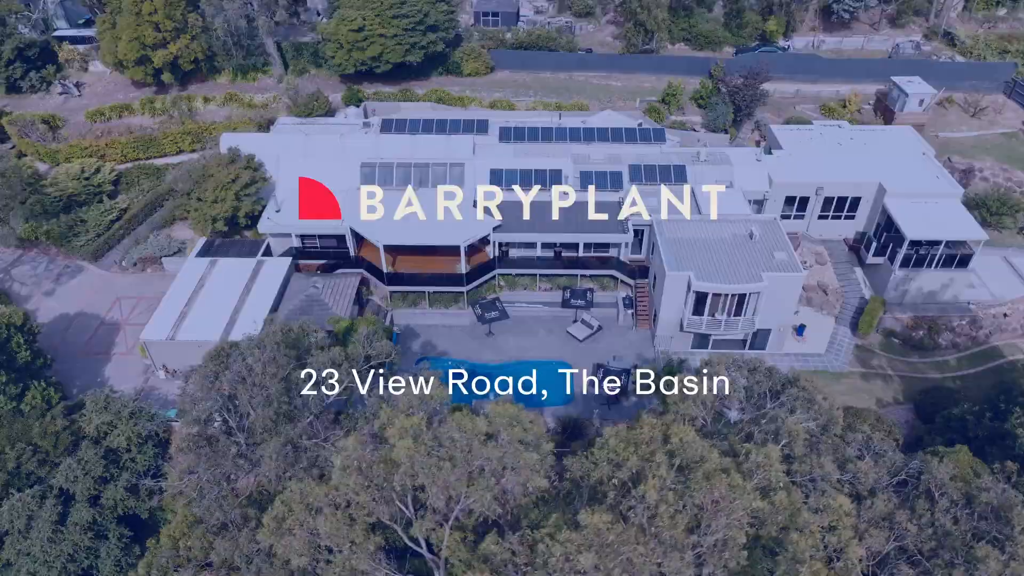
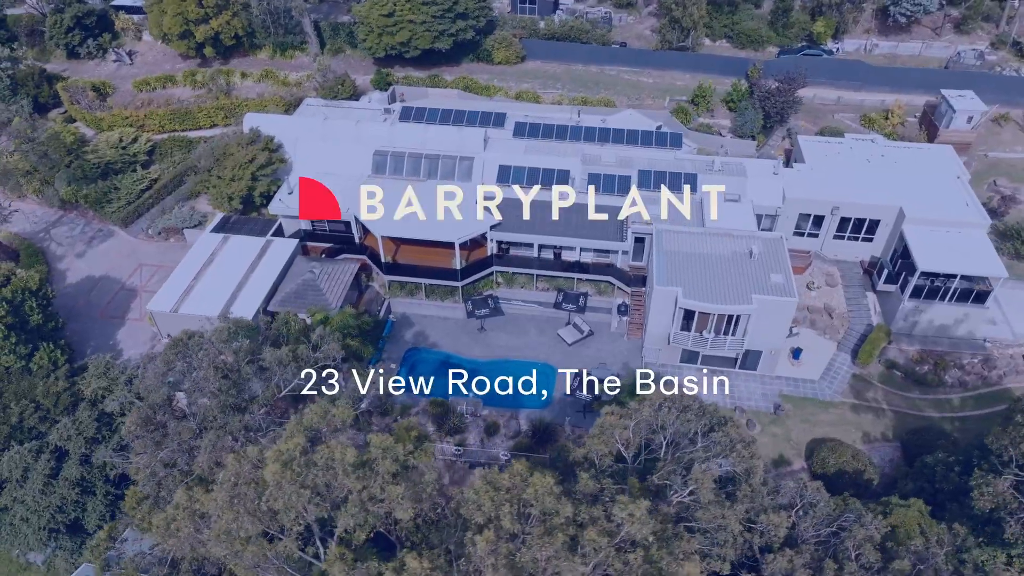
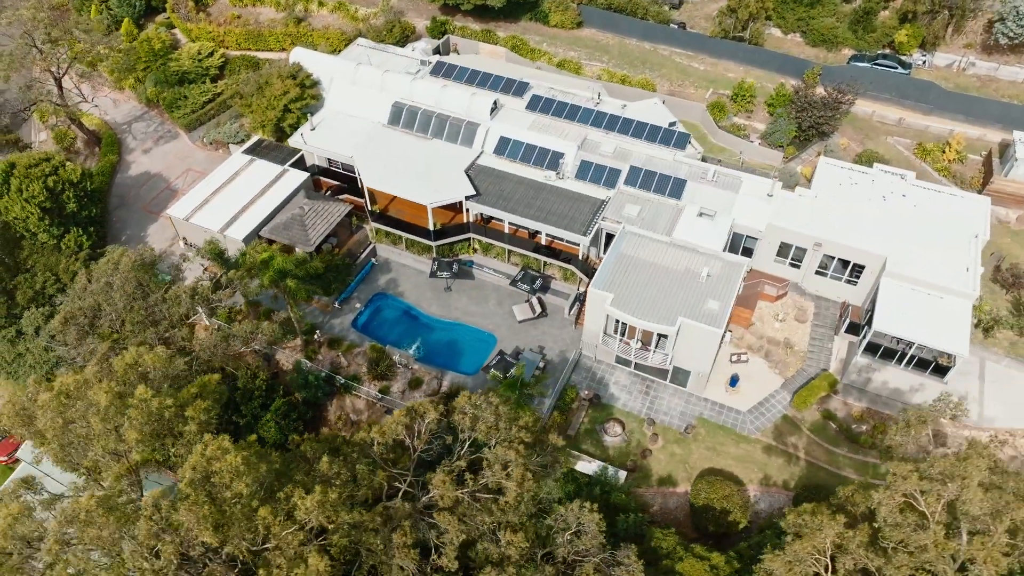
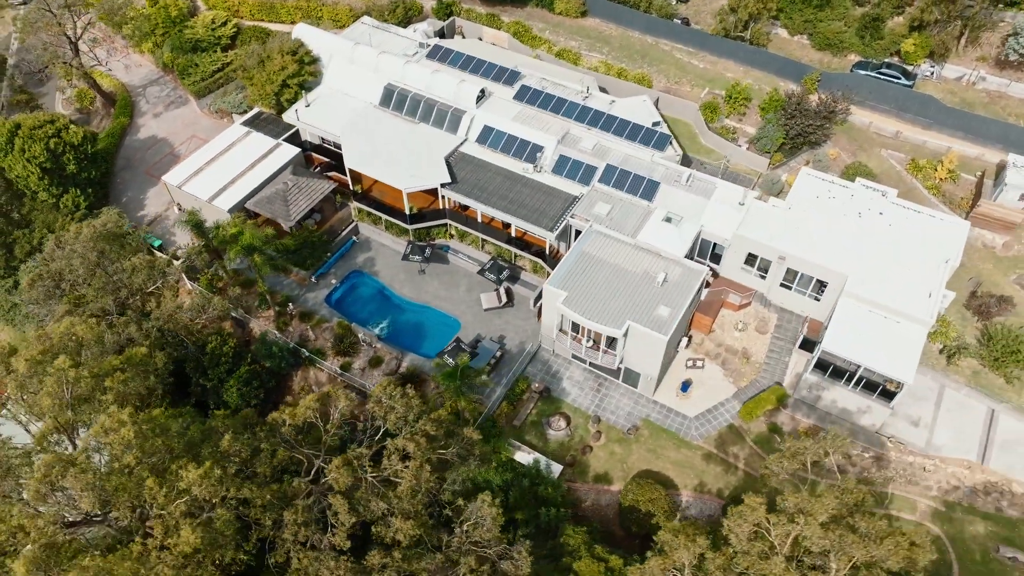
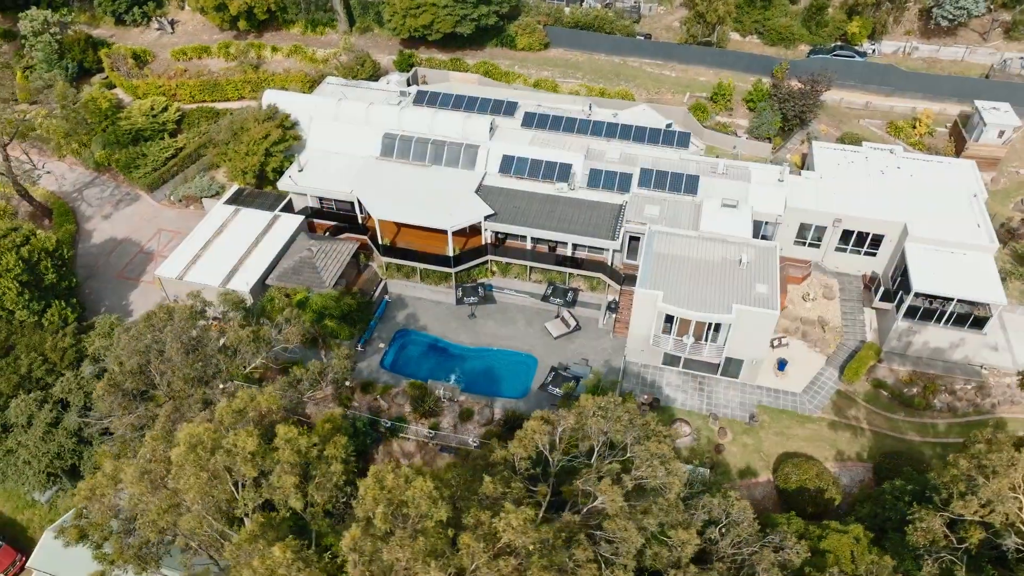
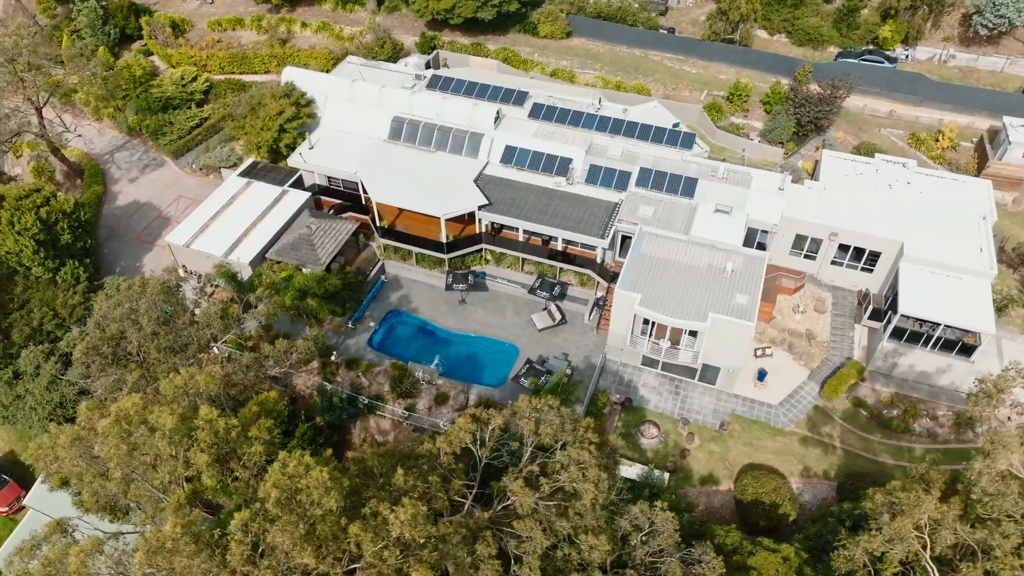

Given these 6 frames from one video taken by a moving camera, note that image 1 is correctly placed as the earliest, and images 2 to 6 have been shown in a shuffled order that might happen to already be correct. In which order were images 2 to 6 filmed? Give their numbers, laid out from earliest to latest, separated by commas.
2, 5, 6, 3, 4
